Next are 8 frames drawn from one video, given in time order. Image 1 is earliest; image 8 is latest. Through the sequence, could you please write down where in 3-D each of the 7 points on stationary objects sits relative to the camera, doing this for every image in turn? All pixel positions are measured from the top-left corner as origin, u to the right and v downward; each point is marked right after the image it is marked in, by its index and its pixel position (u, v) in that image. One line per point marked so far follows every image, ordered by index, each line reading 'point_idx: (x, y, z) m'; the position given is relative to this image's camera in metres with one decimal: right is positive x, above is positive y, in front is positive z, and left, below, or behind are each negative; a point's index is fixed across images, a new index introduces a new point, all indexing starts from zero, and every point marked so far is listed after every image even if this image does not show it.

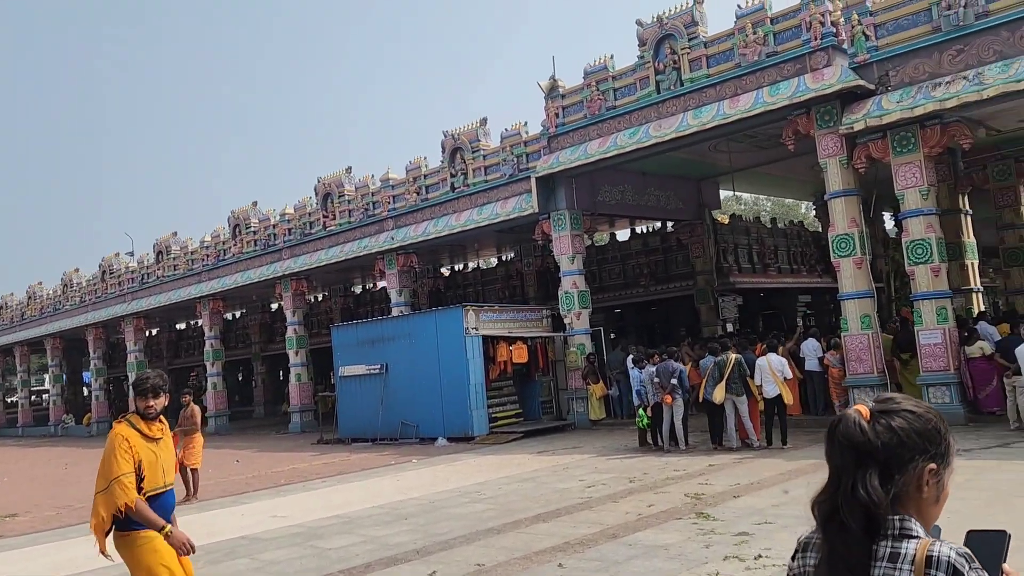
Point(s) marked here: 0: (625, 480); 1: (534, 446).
0: (+1.2, -2.1, +9.1) m
1: (+0.3, -2.6, +13.6) m
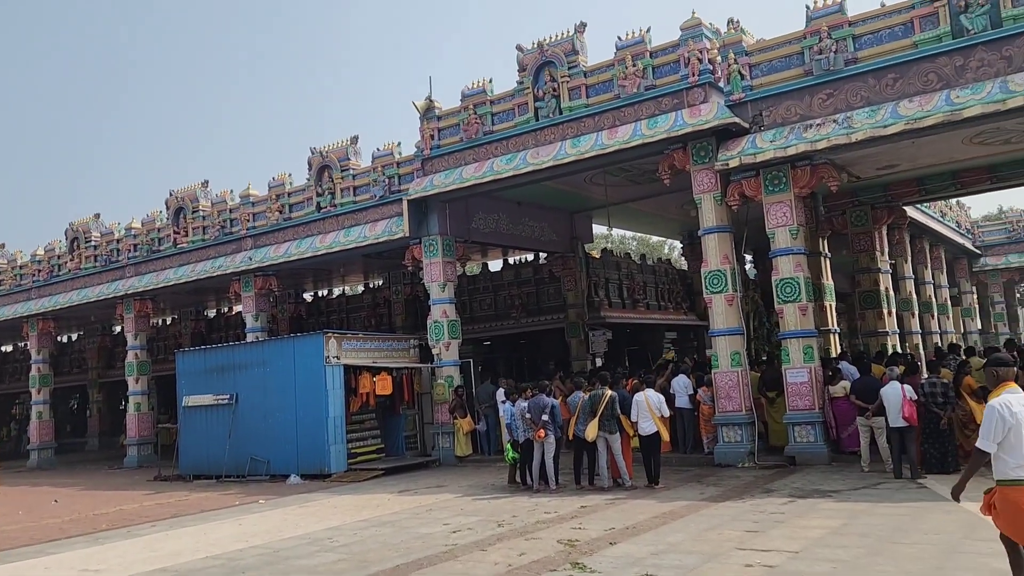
0: (-0.2, -2.4, +8.4) m
1: (-1.8, -3.0, +12.7) m
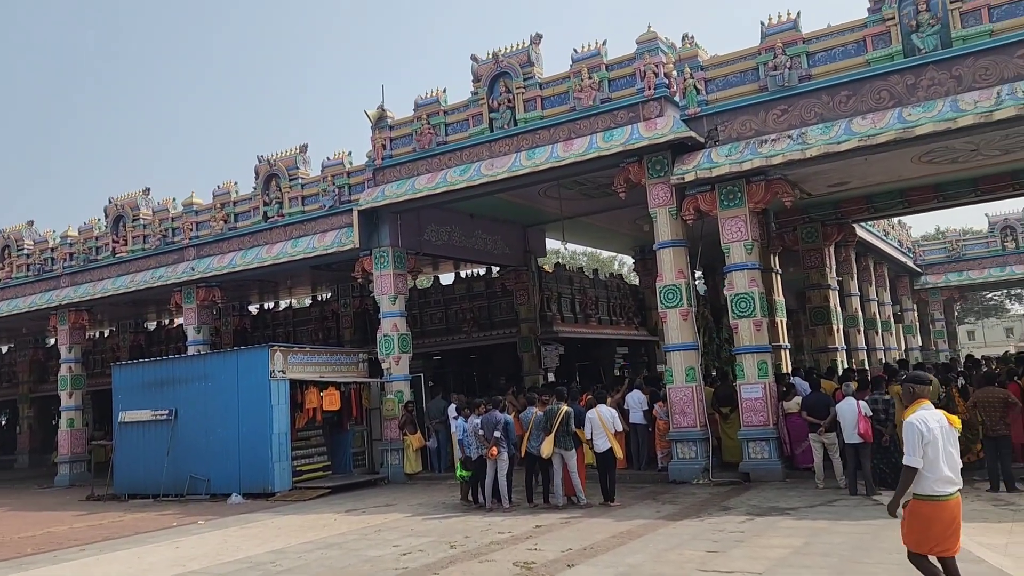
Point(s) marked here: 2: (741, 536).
0: (-0.7, -2.5, +8.1) m
1: (-2.5, -3.2, +12.3) m
2: (+2.0, -2.2, +7.2) m
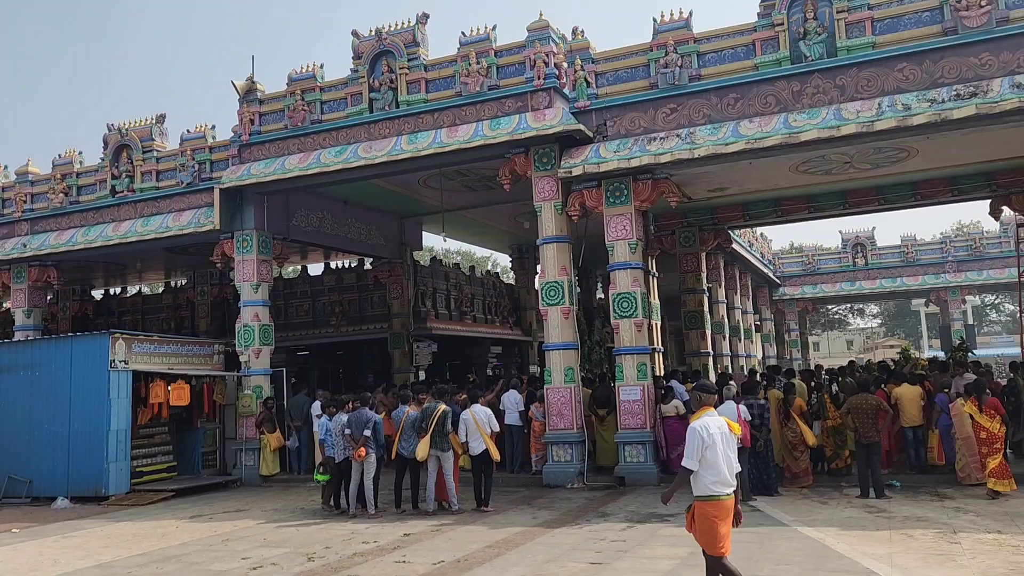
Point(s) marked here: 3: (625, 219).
0: (-1.8, -2.4, +7.3) m
1: (-4.4, -3.0, +11.1) m
2: (+0.9, -2.1, +6.8) m
3: (+1.6, +0.9, +11.3) m
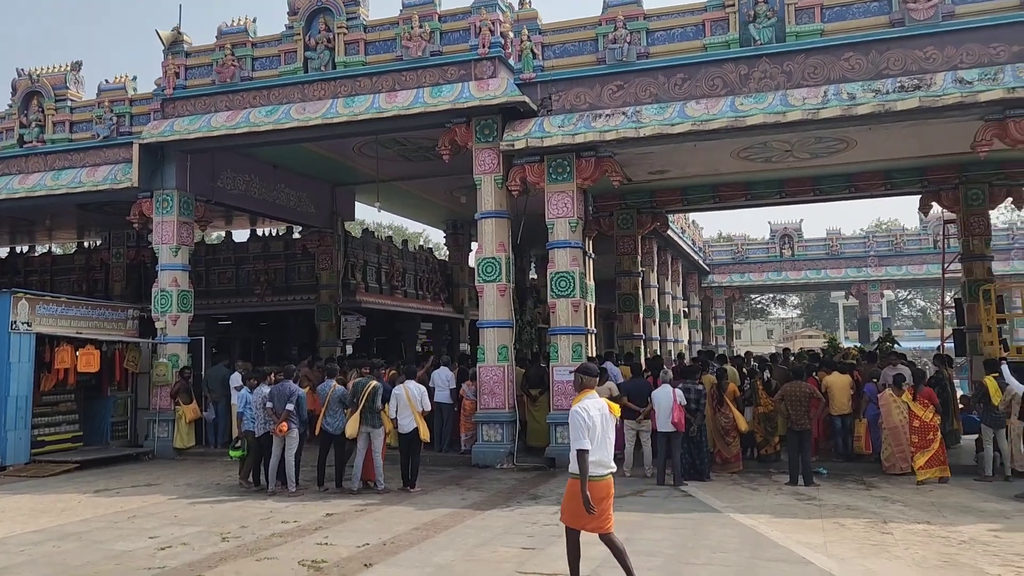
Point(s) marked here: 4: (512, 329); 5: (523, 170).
0: (-2.4, -2.1, +6.8) m
1: (-5.3, -2.5, +10.4) m
2: (+0.4, -1.9, +6.6) m
3: (+0.7, +1.2, +11.1) m
4: (0.0, -0.5, +11.2) m
5: (+0.2, +1.6, +11.3) m
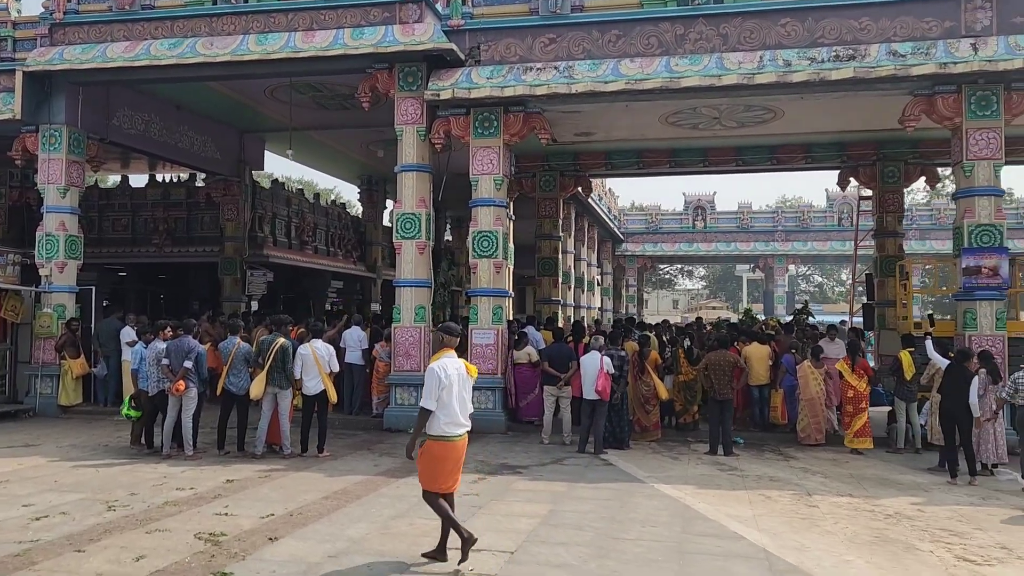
0: (-3.1, -1.6, +6.2) m
1: (-6.3, -1.8, +9.5) m
2: (-0.3, -1.6, +6.2) m
3: (-0.2, +1.7, +10.6) m
4: (-1.1, 0.0, +10.7) m
5: (-0.8, +2.2, +10.7) m
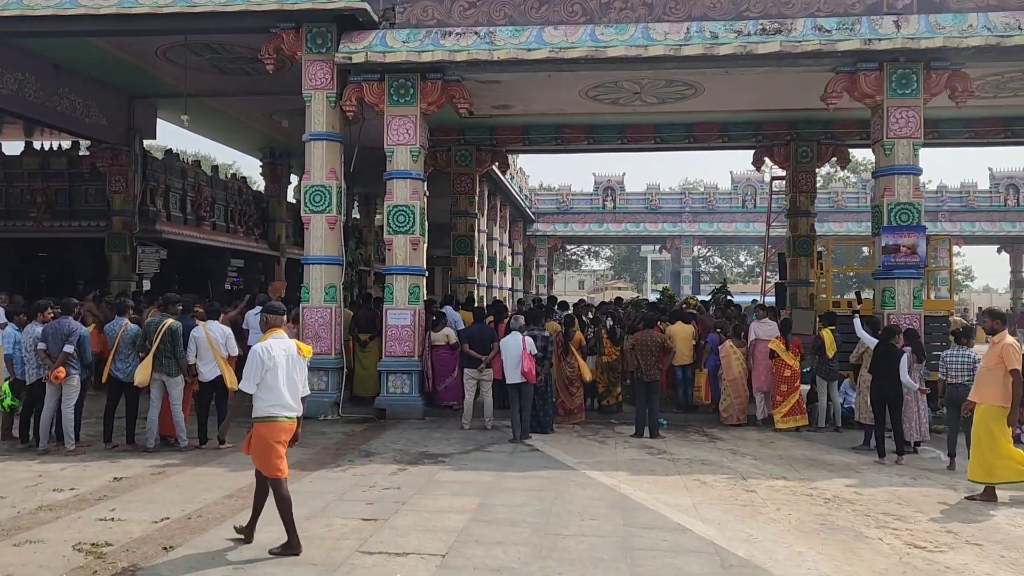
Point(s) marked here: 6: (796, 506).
0: (-3.6, -1.5, +5.3) m
1: (-7.2, -1.5, +8.3) m
2: (-0.8, -1.4, +5.7) m
3: (-1.3, +2.0, +10.0) m
4: (-2.1, +0.3, +10.0) m
5: (-1.8, +2.4, +10.1) m
6: (+1.9, -1.4, +5.4) m
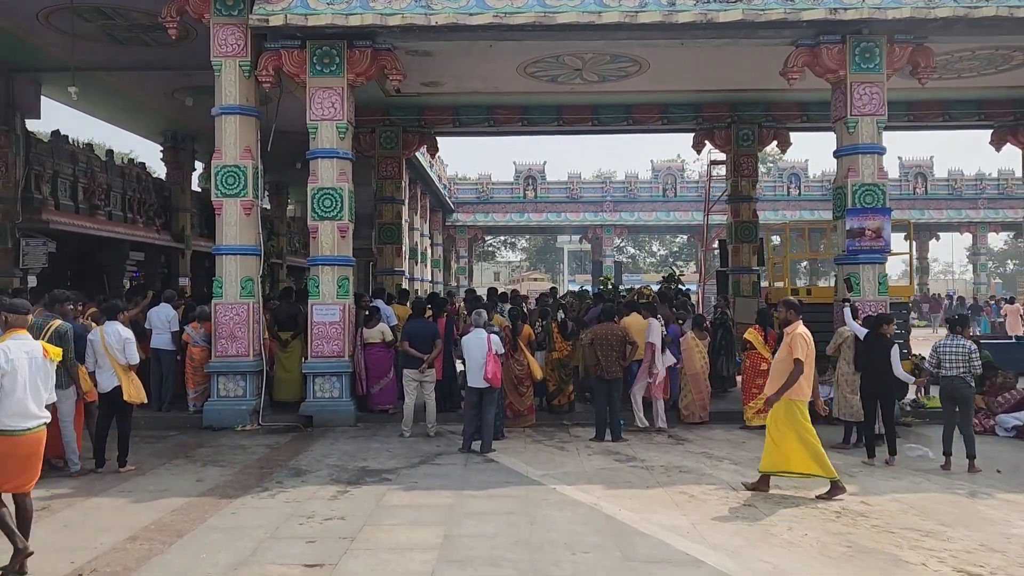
0: (-3.7, -1.5, +4.1) m
1: (-7.6, -1.5, +6.6) m
2: (-1.0, -1.4, +4.8) m
3: (-1.9, +2.1, +8.9) m
4: (-2.7, +0.3, +8.9) m
5: (-2.5, +2.5, +8.9) m
6: (+1.7, -1.3, +4.7) m
